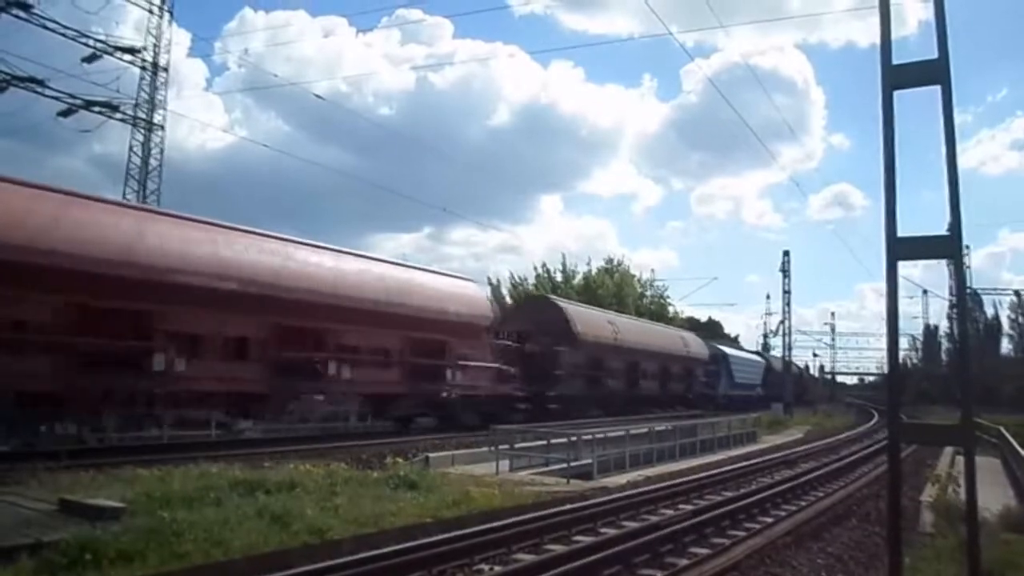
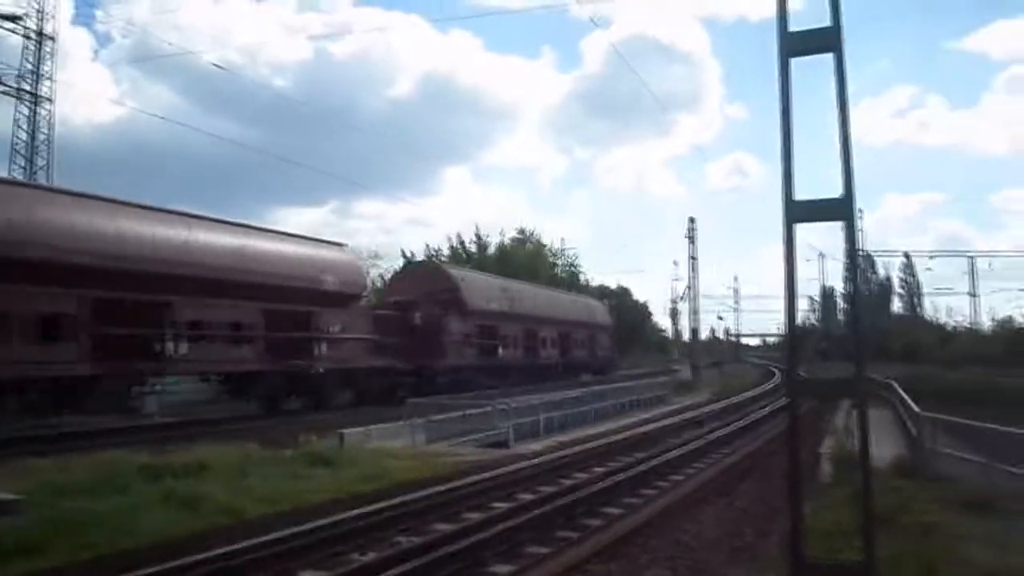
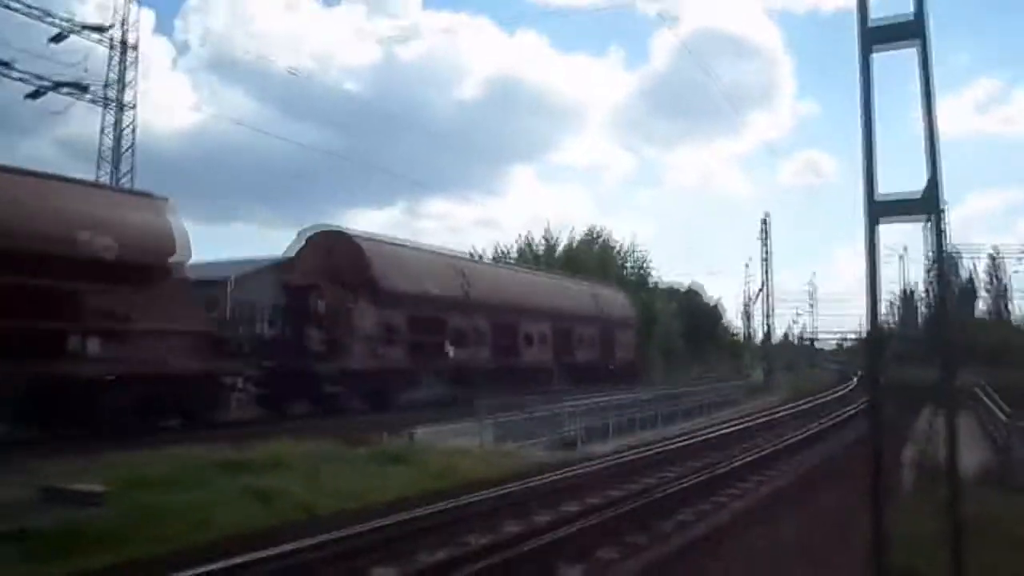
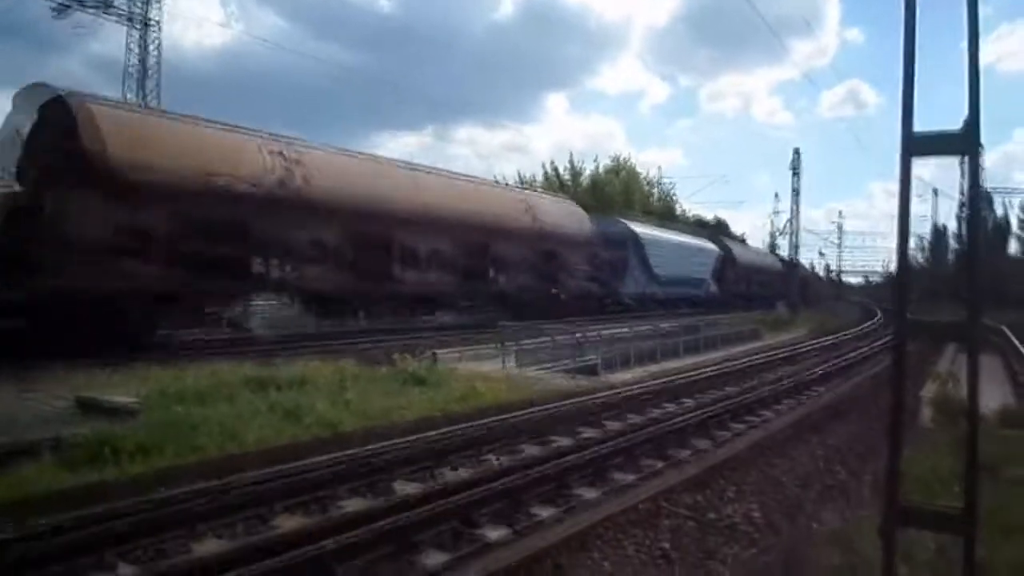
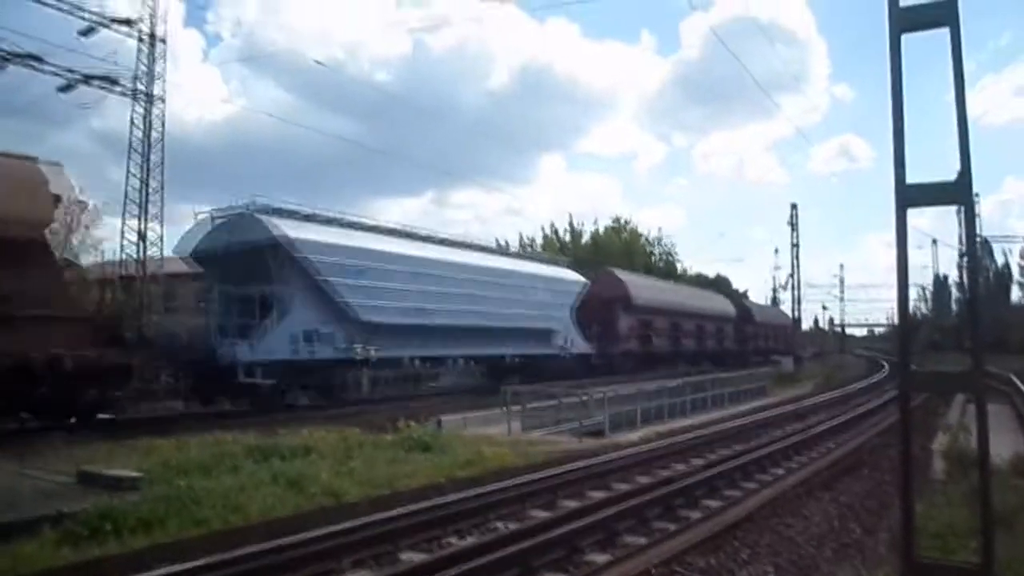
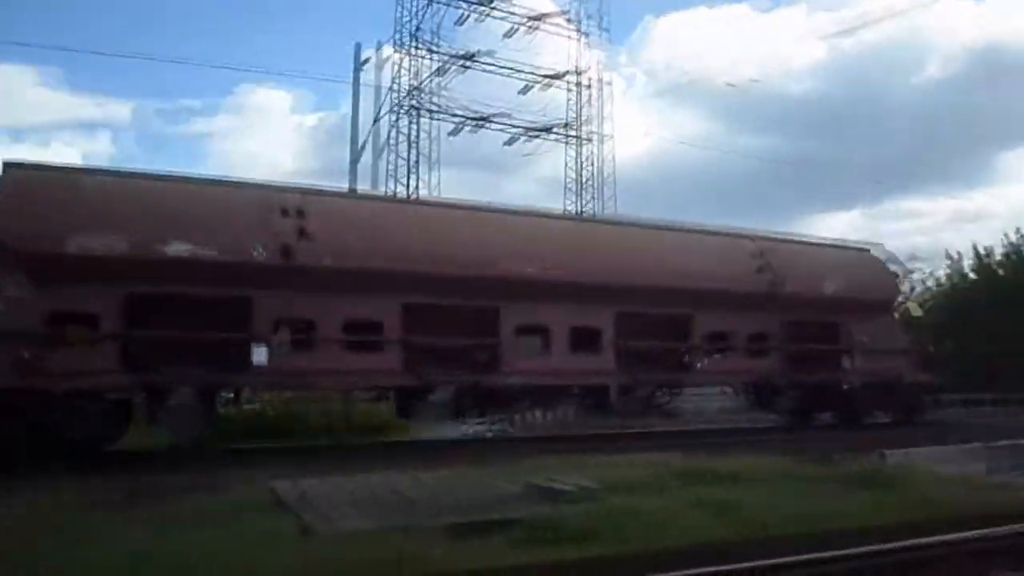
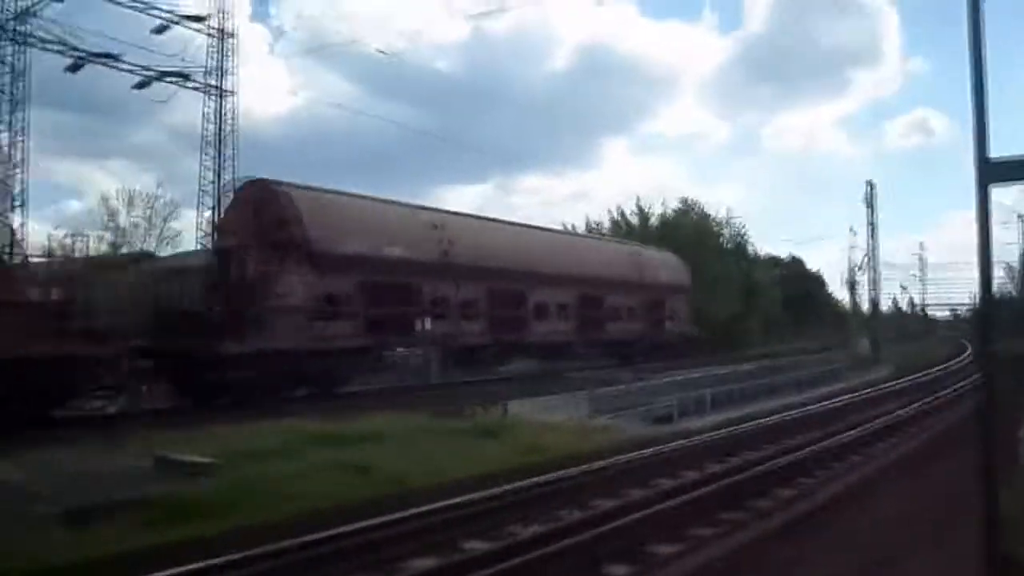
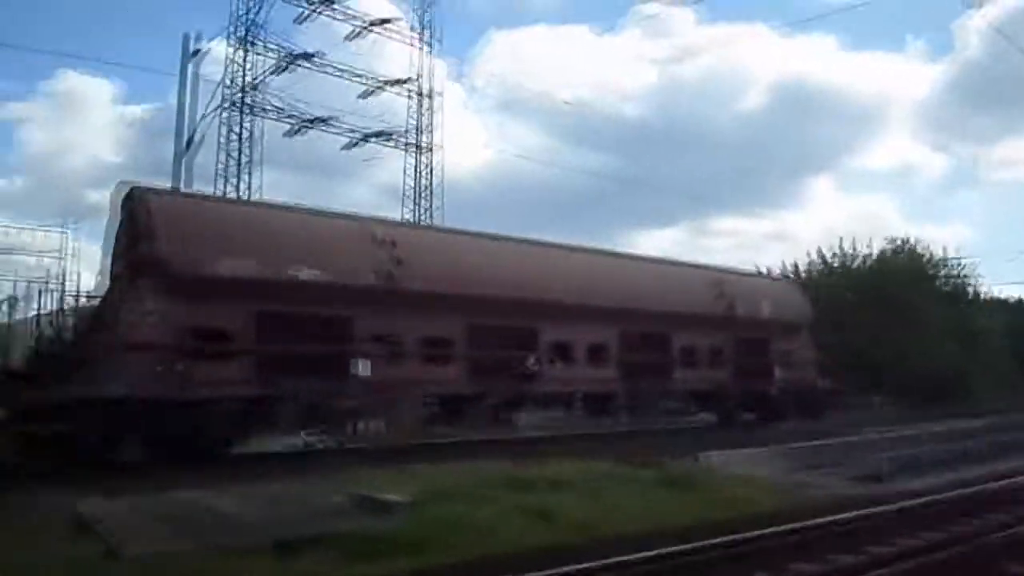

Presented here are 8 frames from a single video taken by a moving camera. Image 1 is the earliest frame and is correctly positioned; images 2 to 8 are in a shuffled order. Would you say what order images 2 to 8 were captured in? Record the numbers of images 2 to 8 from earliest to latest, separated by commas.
4, 5, 2, 3, 7, 8, 6
